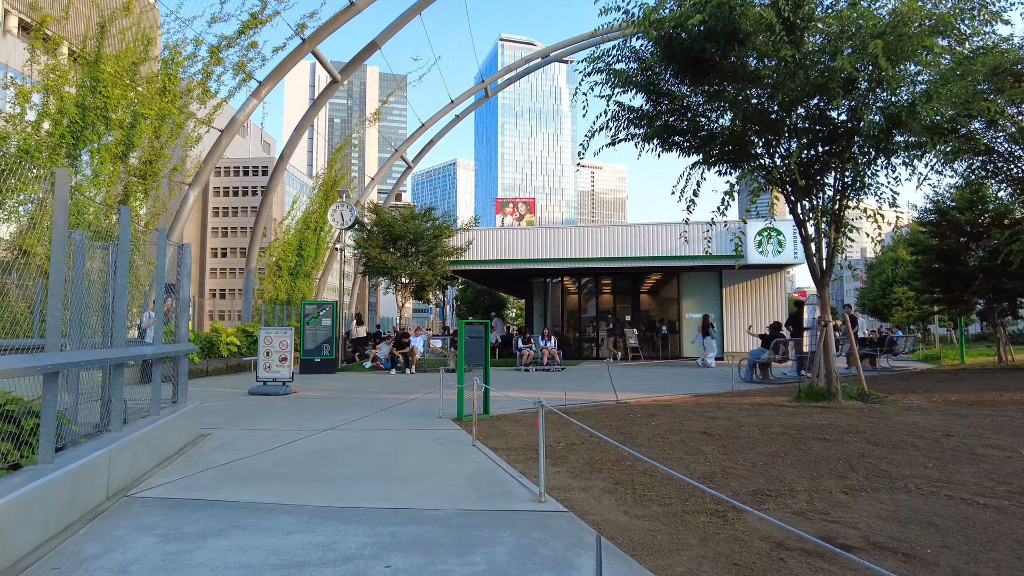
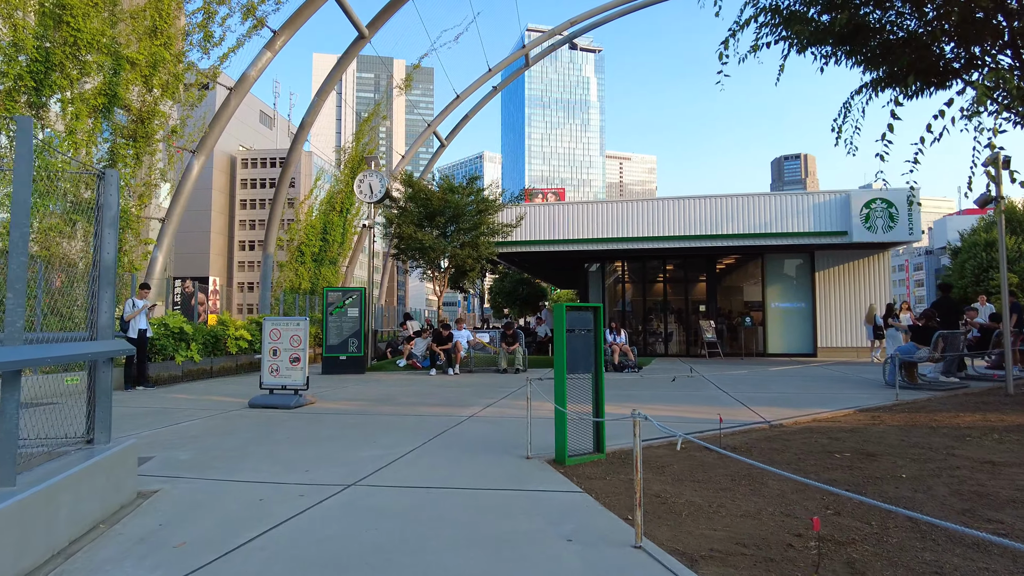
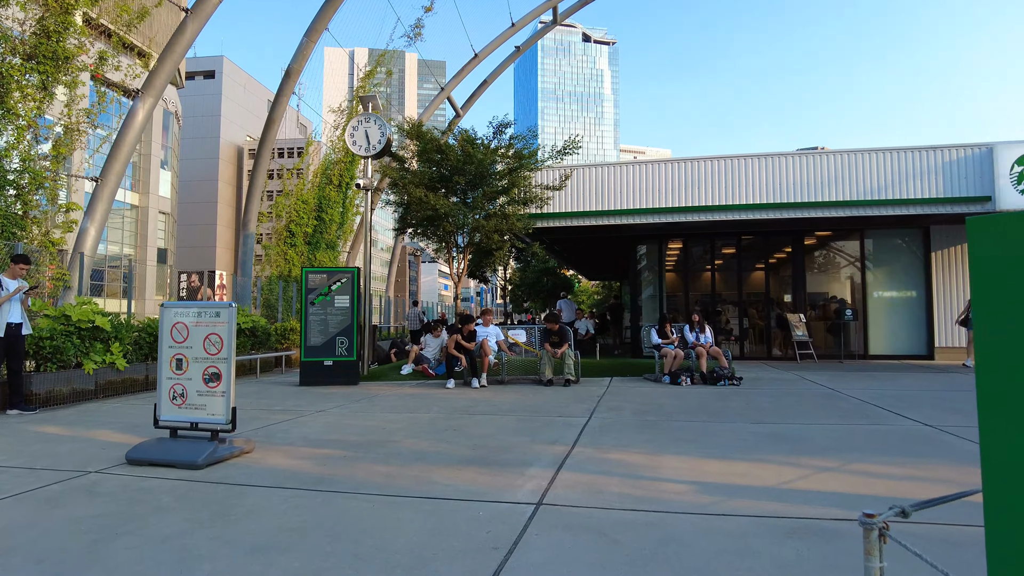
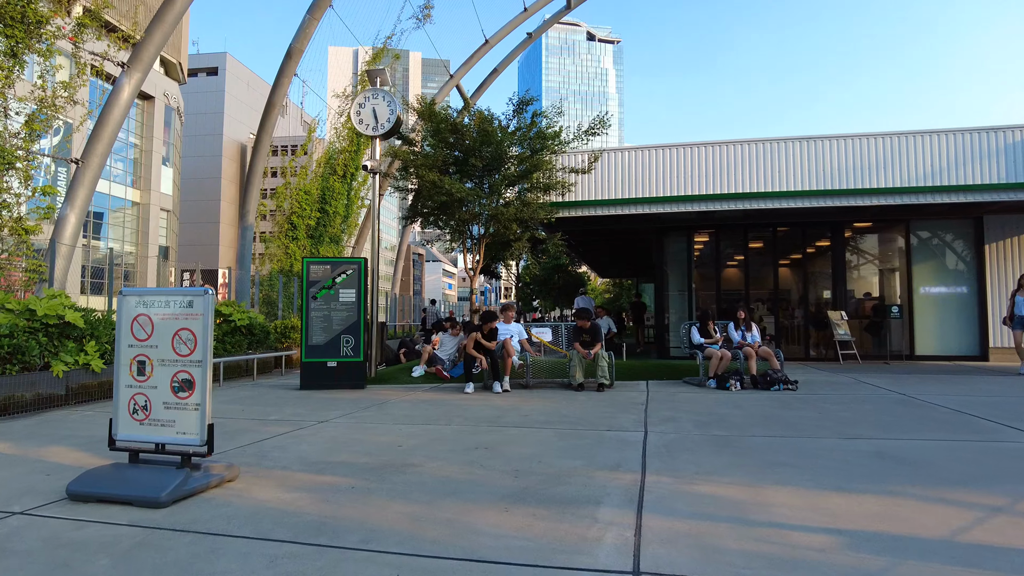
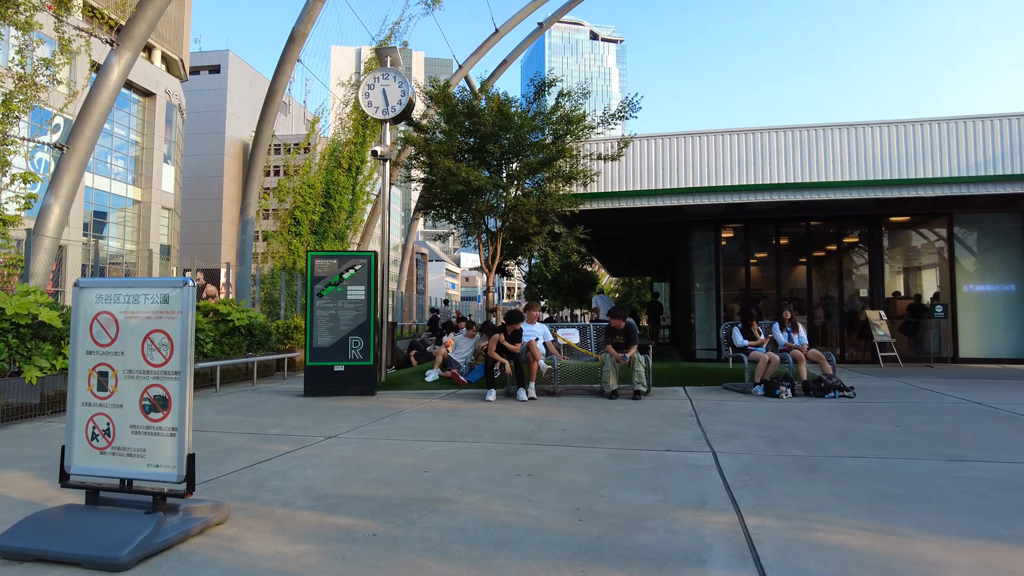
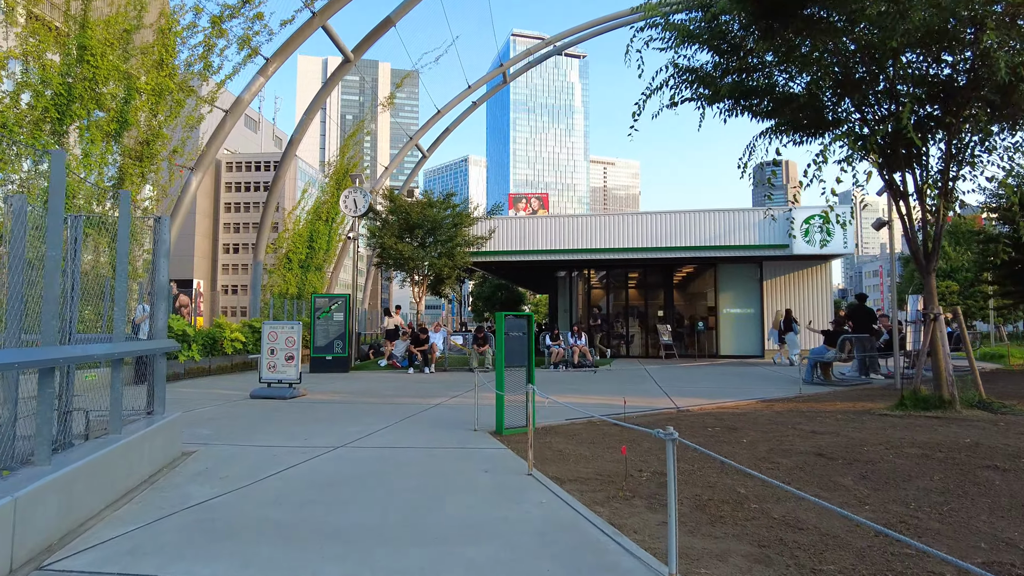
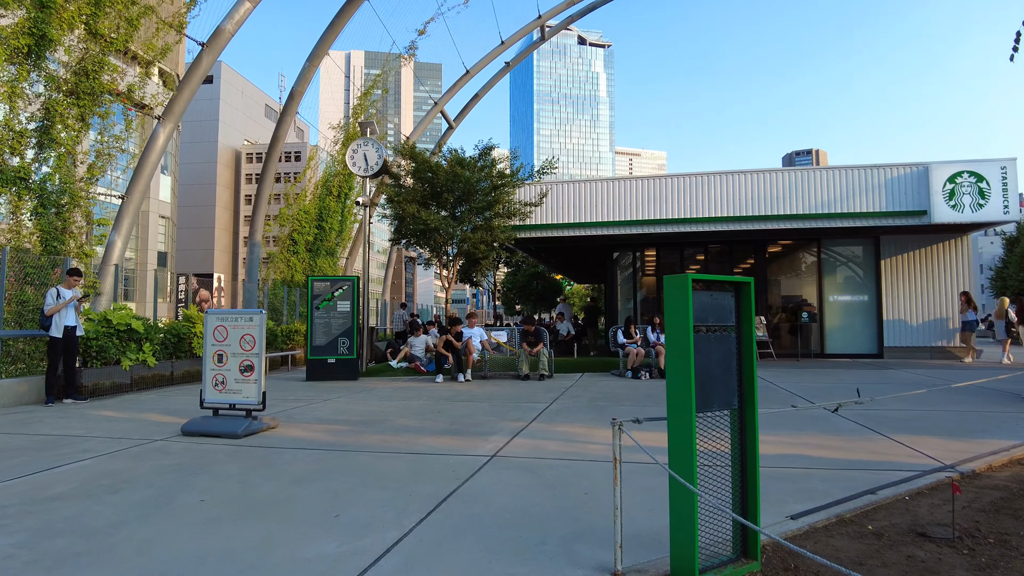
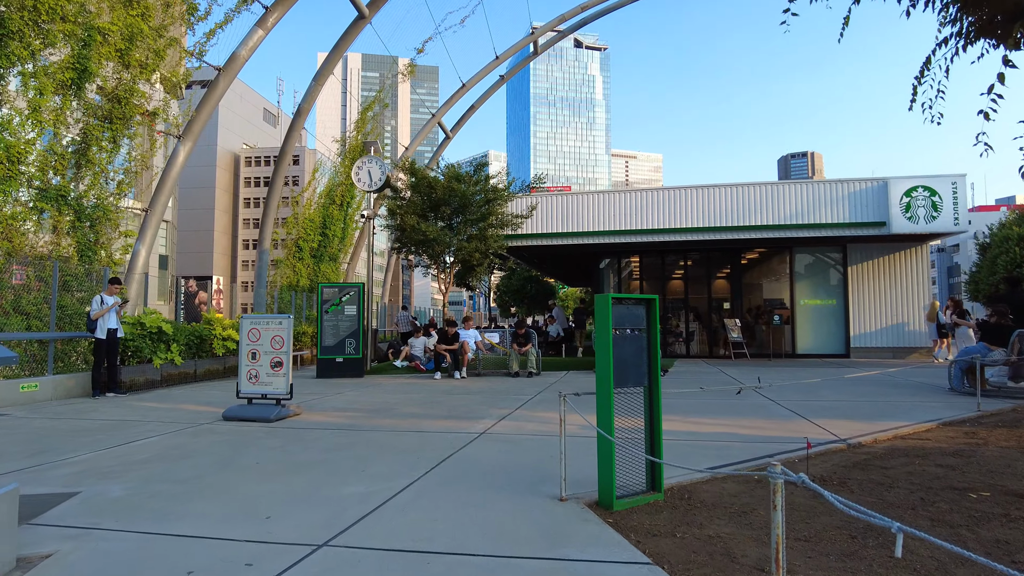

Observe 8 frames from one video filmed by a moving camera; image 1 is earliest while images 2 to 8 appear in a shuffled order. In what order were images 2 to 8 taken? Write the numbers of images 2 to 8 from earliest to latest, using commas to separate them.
6, 2, 8, 7, 3, 4, 5
